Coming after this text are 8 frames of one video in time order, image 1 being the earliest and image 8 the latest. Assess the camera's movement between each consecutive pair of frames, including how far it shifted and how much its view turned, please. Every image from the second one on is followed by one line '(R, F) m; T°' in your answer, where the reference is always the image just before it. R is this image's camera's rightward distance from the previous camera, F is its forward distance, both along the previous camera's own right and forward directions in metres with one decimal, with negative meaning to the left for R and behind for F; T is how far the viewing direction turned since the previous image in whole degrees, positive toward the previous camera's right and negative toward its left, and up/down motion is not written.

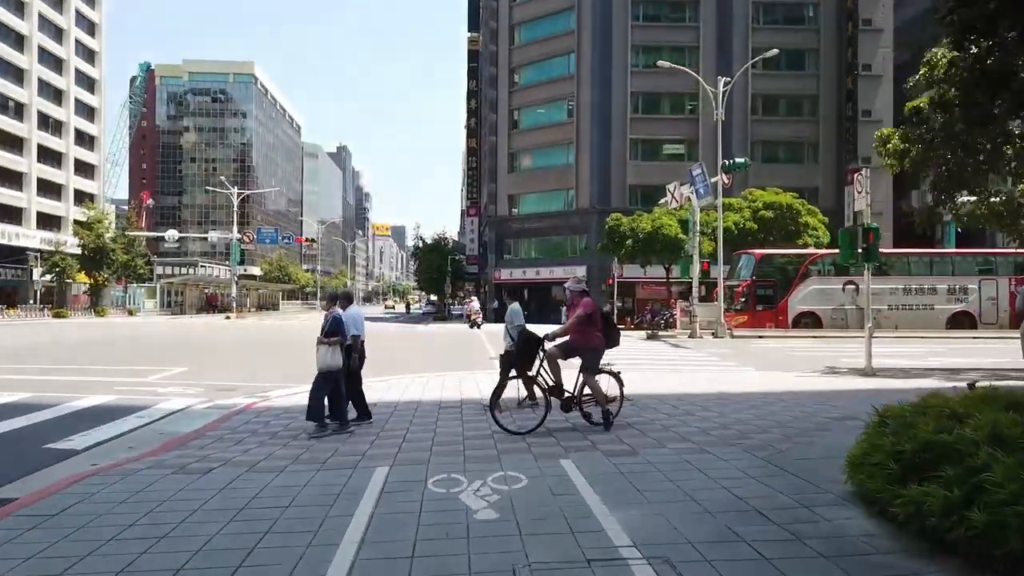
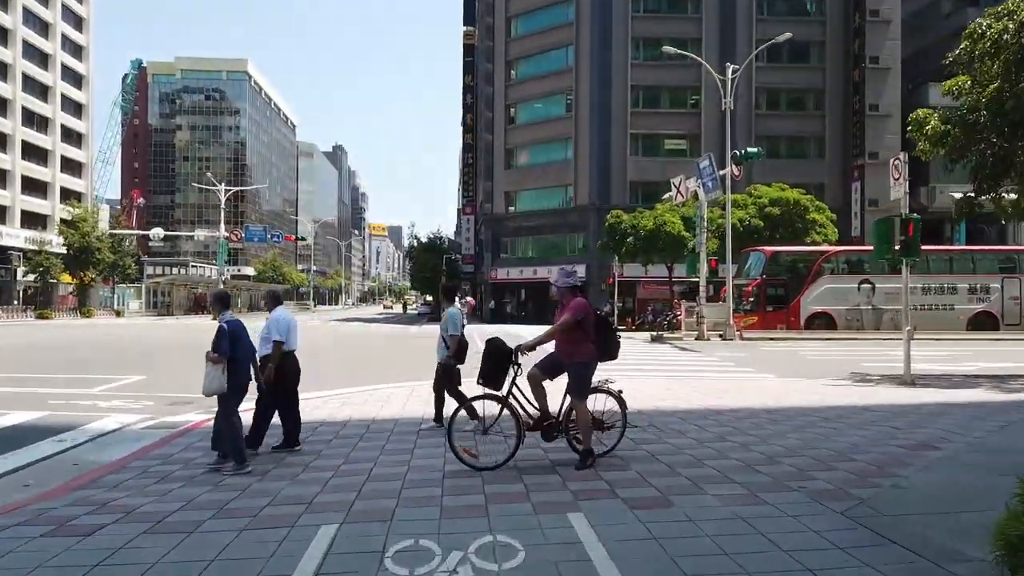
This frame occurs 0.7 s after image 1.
(0.0, +1.6) m; 0°
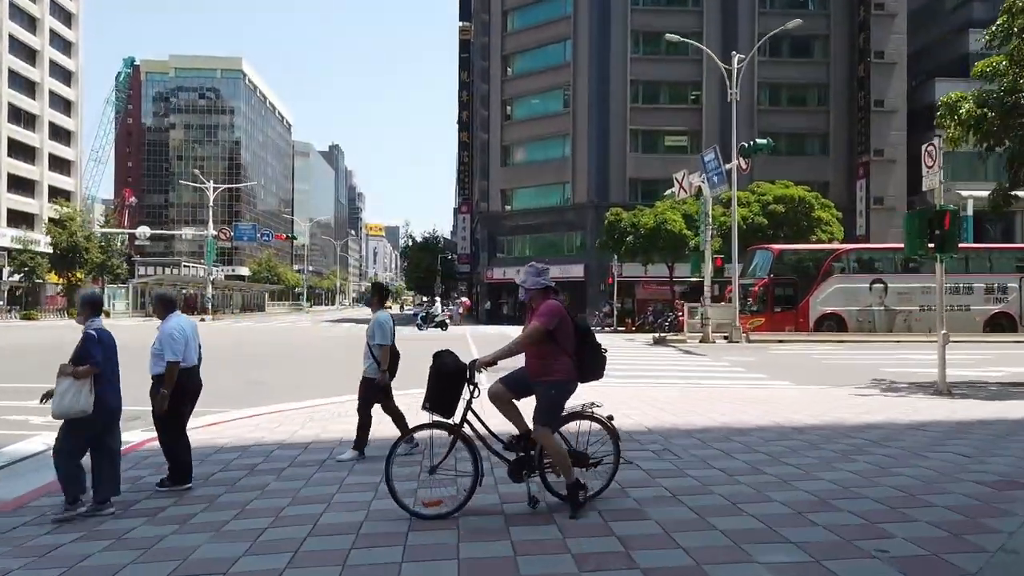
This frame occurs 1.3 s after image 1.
(+0.1, +1.3) m; 0°
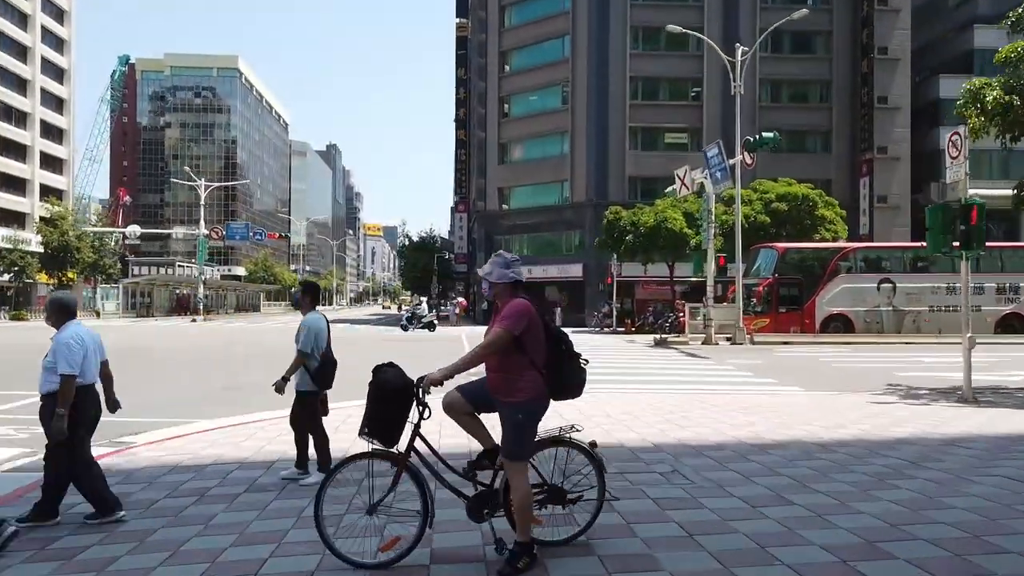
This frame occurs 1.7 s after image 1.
(+0.1, +0.9) m; 0°
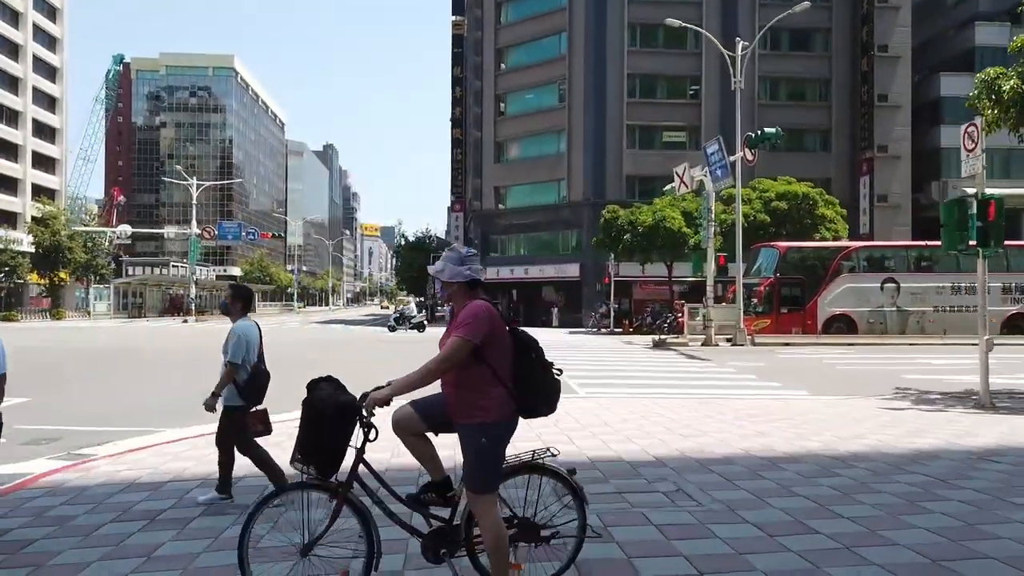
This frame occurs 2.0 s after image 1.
(+0.1, +0.6) m; 0°
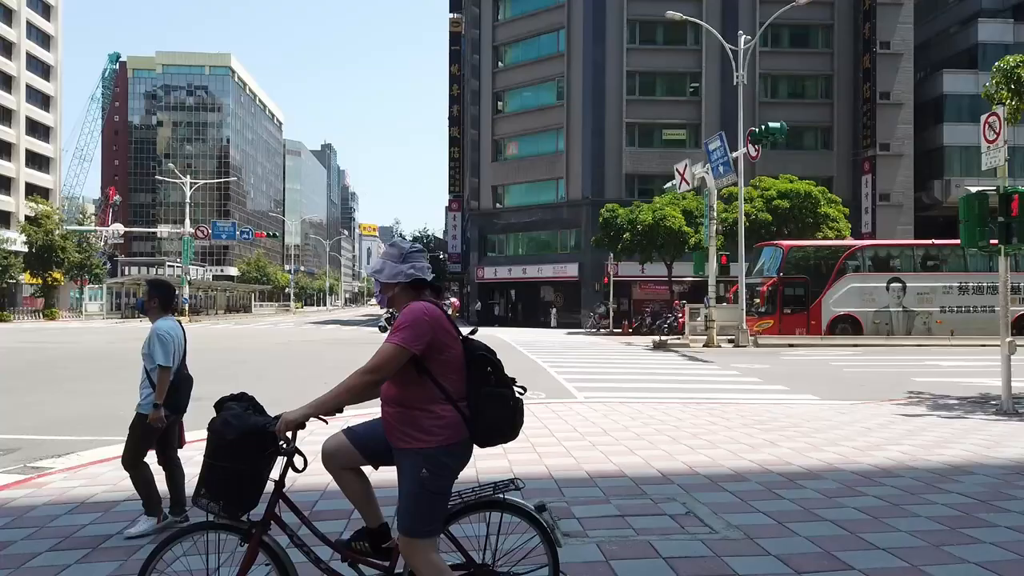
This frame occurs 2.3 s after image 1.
(+0.1, +0.6) m; 0°
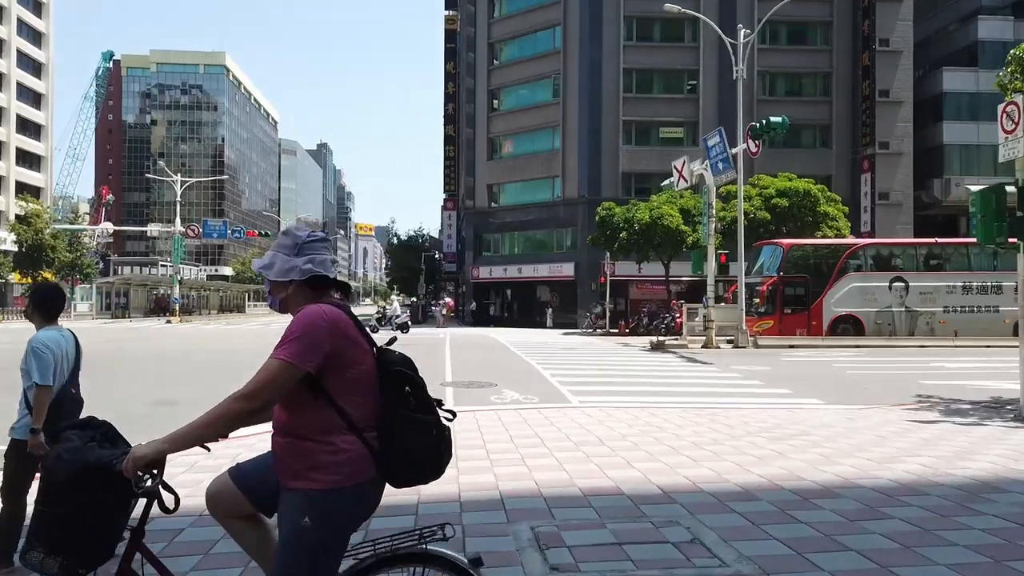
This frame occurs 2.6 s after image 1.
(+0.1, +0.6) m; 0°
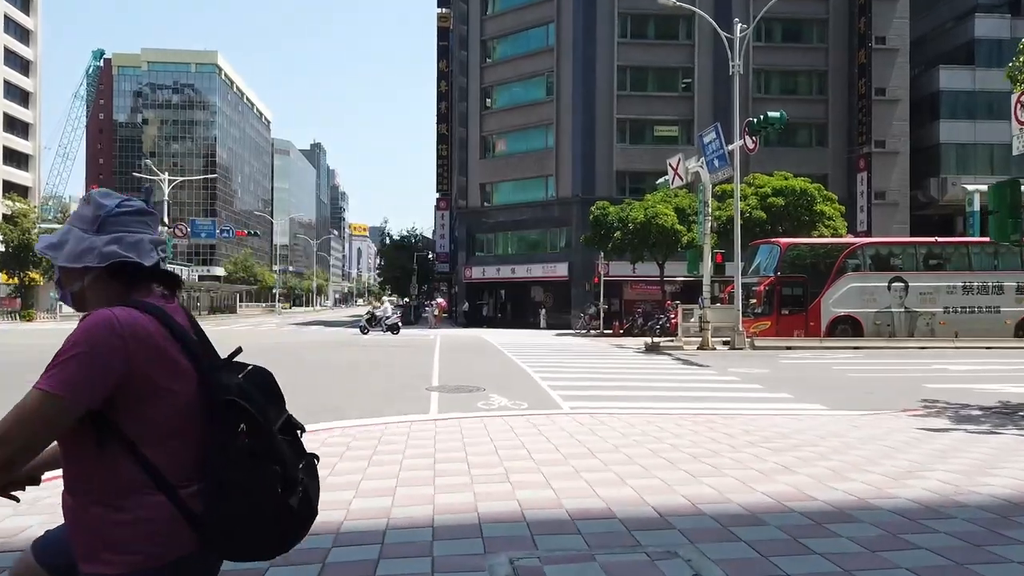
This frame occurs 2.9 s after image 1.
(+0.1, +0.6) m; 0°
